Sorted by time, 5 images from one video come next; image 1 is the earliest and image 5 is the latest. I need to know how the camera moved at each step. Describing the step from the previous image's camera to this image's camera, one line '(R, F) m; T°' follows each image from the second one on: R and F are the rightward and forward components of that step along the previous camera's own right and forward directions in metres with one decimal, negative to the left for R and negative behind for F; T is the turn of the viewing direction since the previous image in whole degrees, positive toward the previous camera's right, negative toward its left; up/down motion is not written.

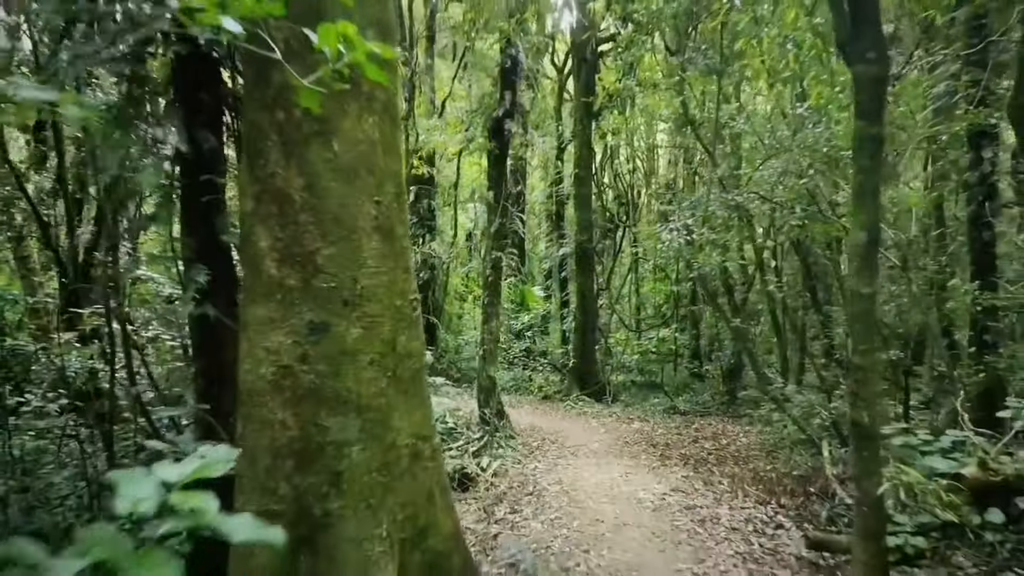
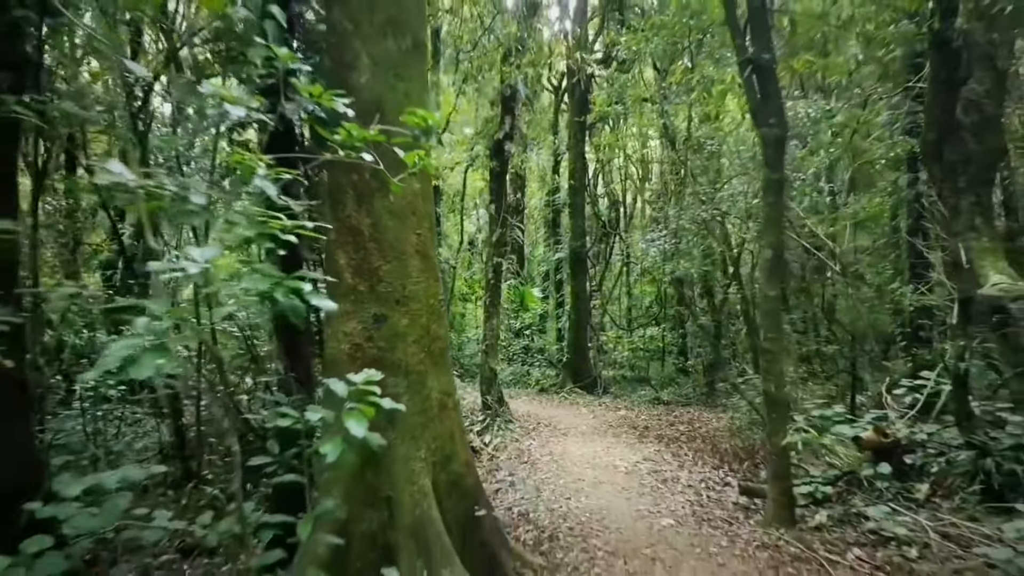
(0.0, -1.4) m; 0°
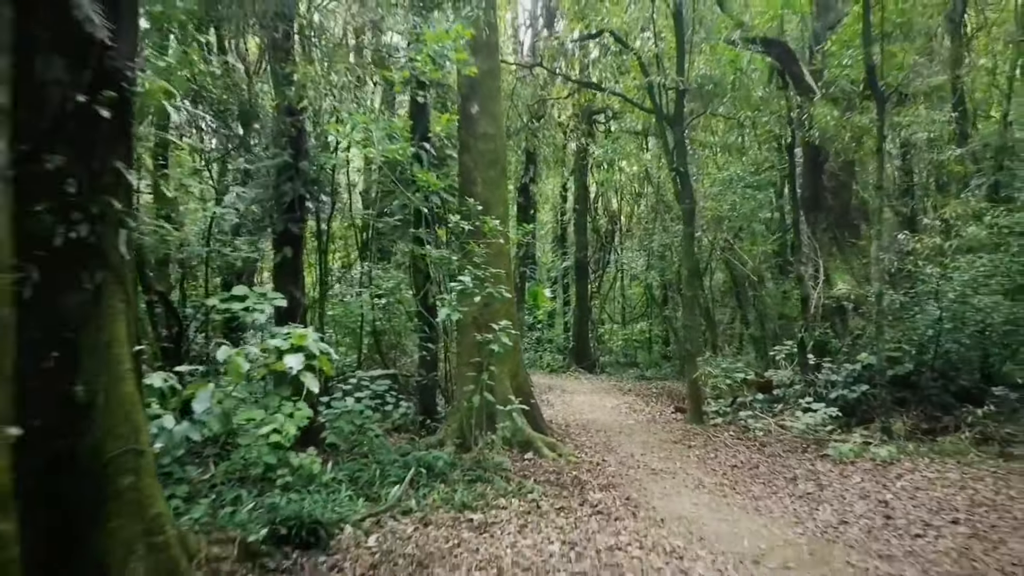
(-0.4, -4.5) m; 0°
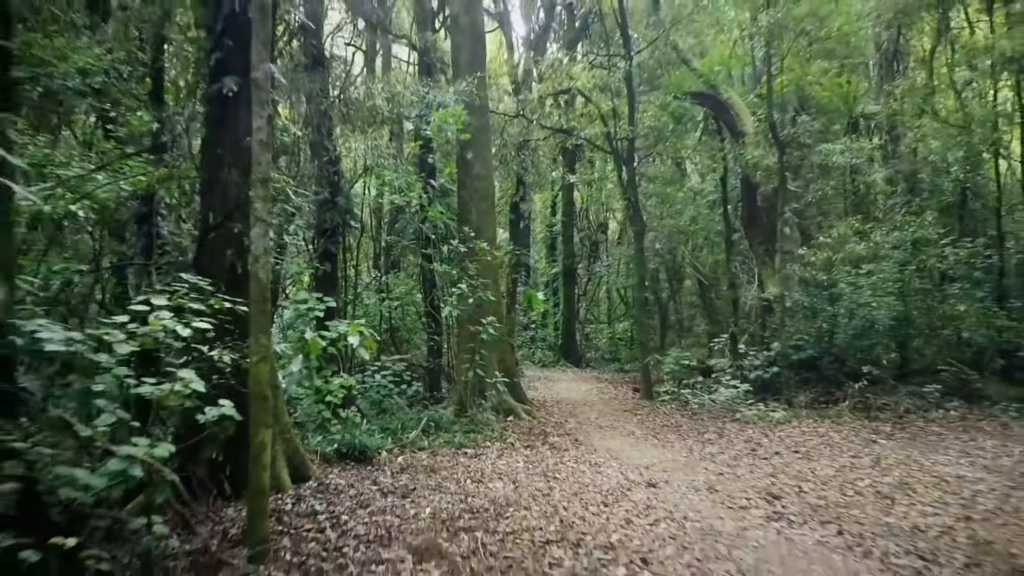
(+0.2, -2.6) m; 0°
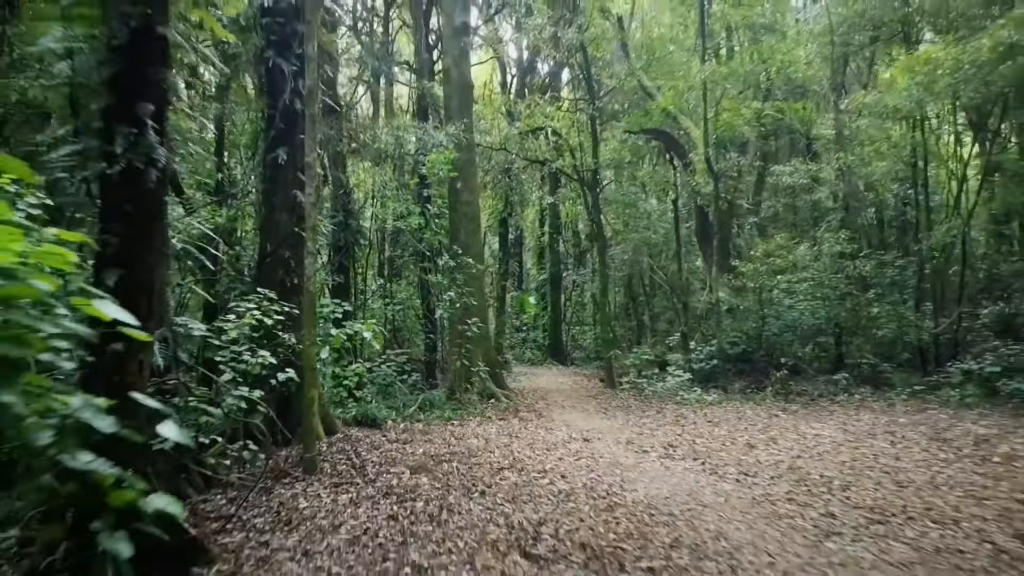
(+0.3, -2.4) m; 0°
